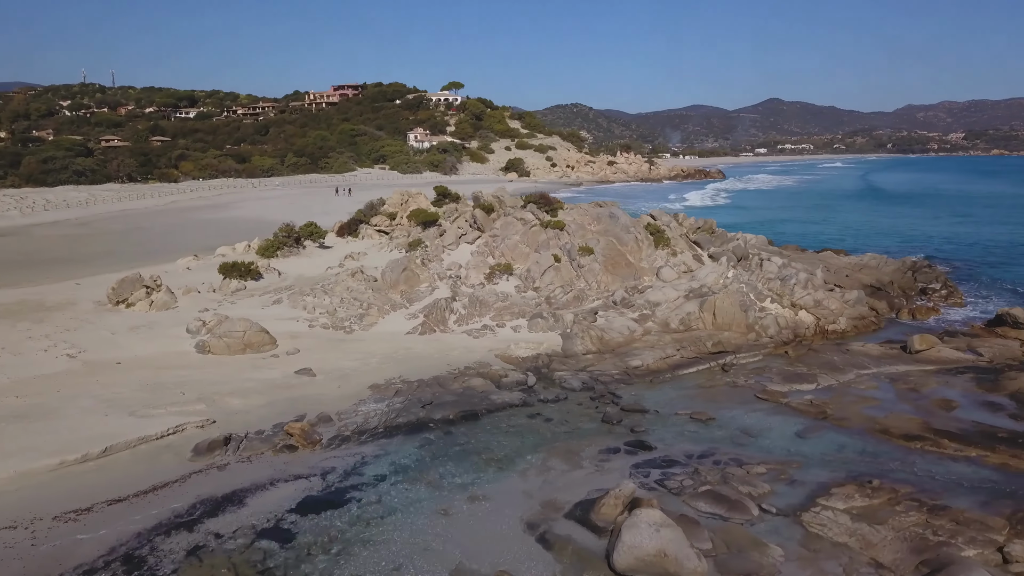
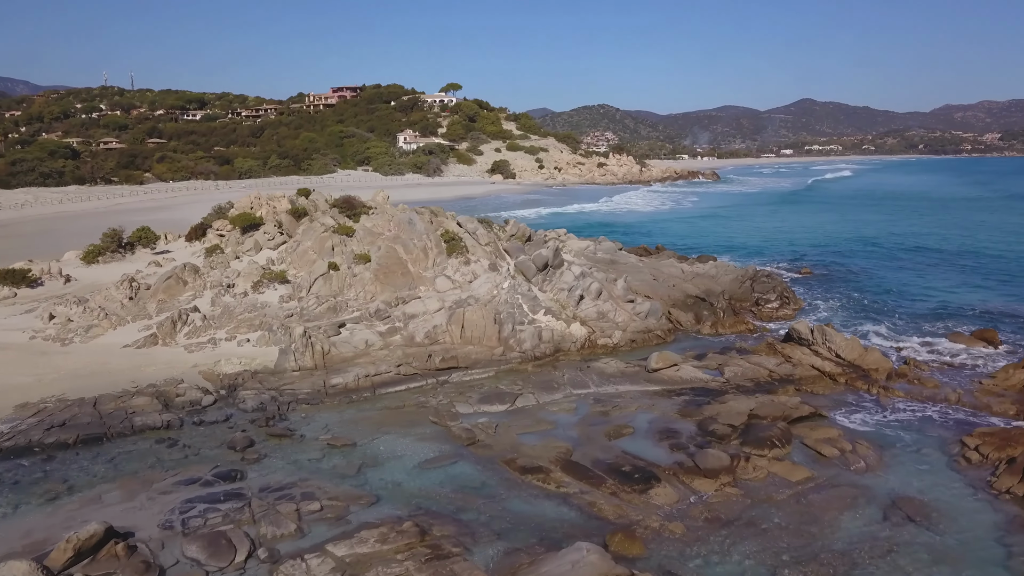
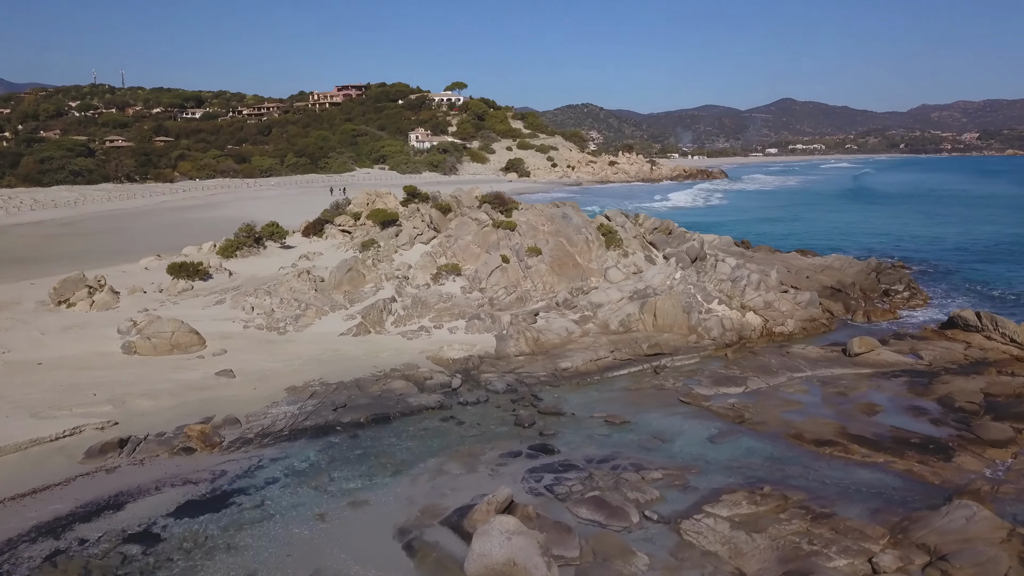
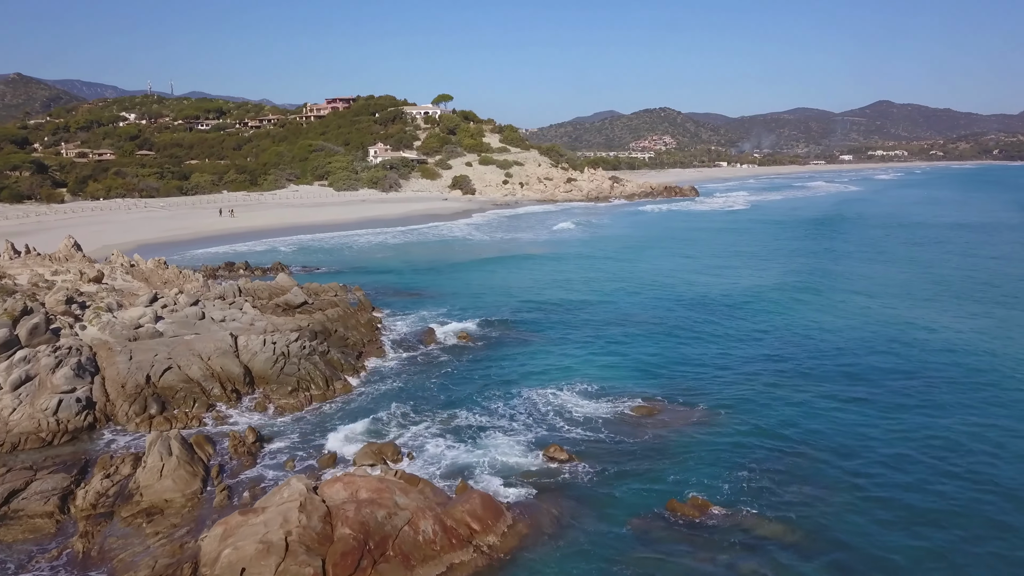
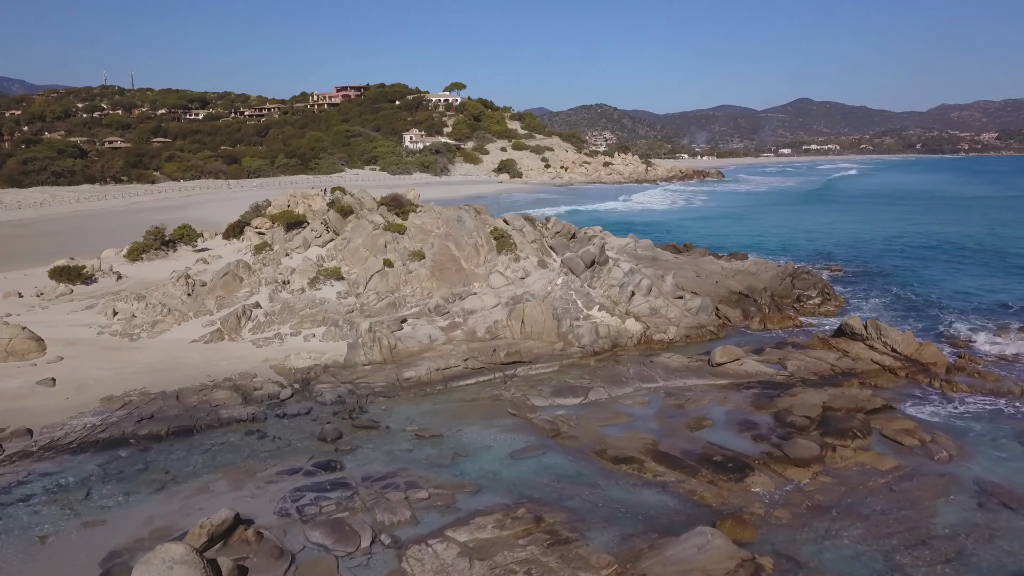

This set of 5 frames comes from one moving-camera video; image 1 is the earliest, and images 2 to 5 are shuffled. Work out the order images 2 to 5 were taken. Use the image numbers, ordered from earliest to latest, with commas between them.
3, 5, 2, 4
